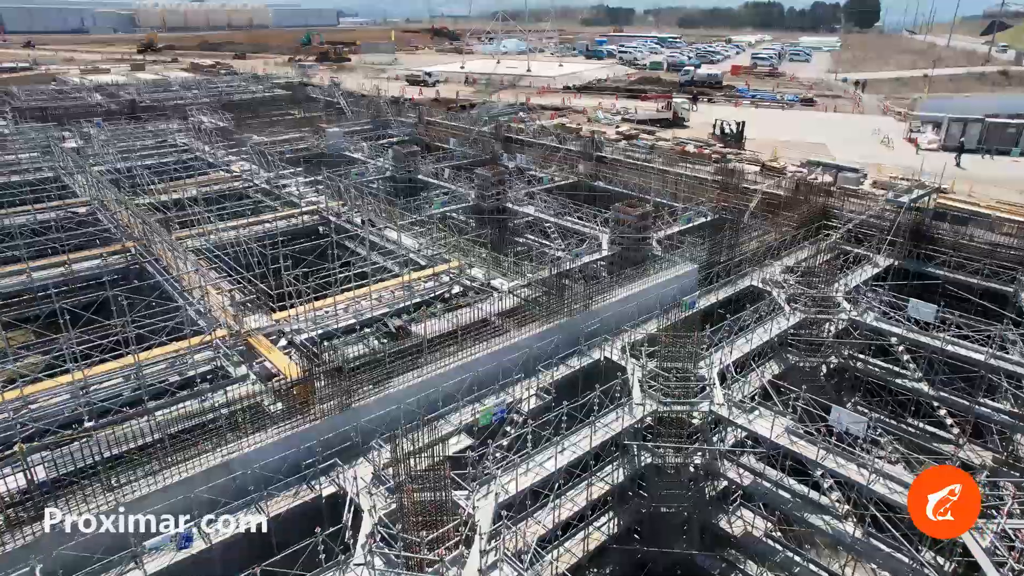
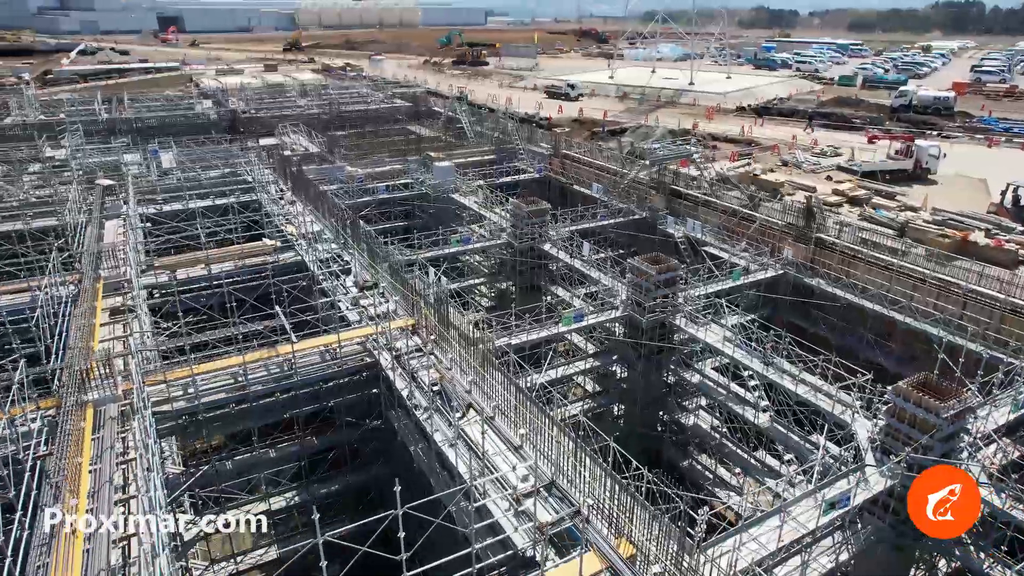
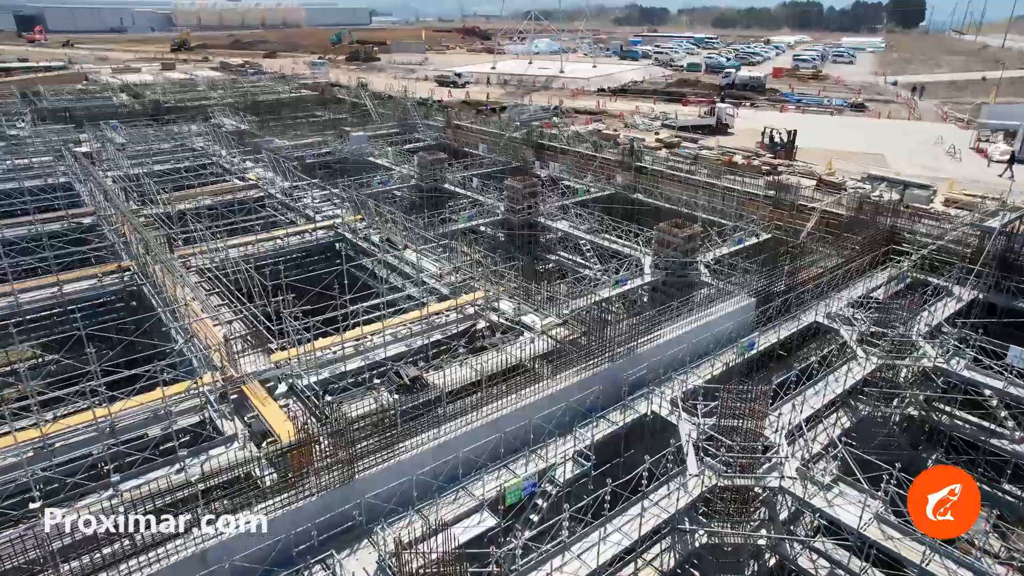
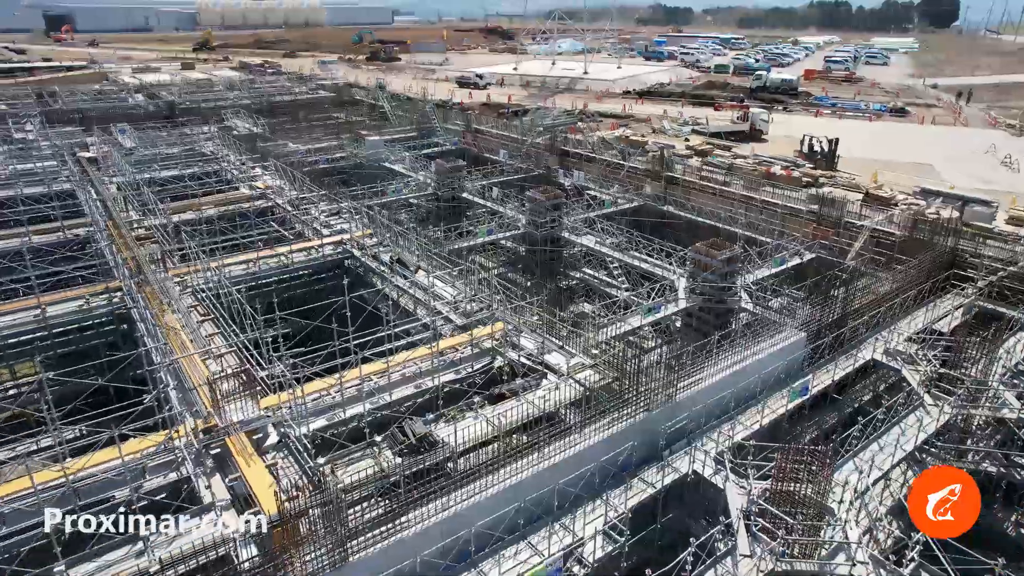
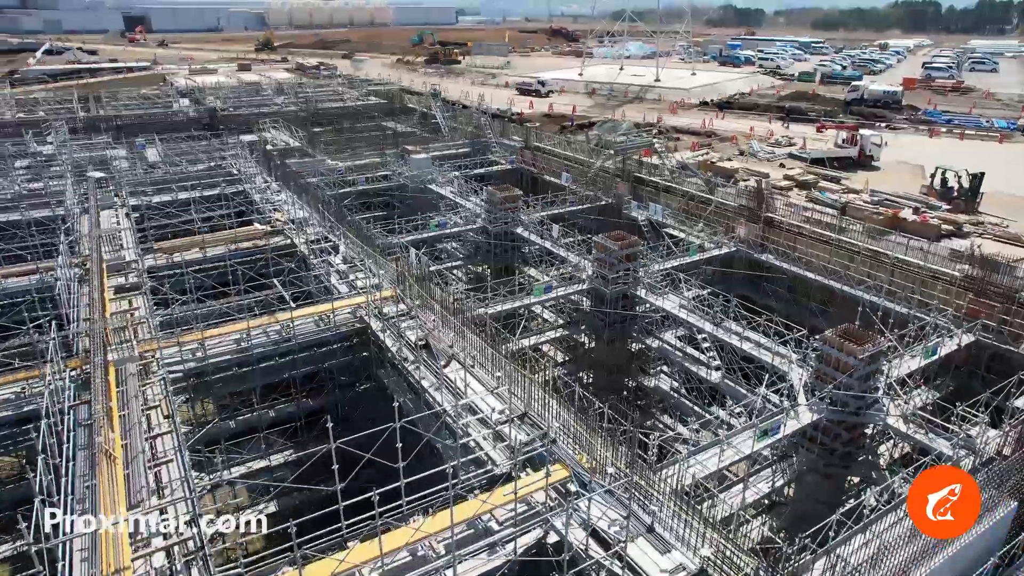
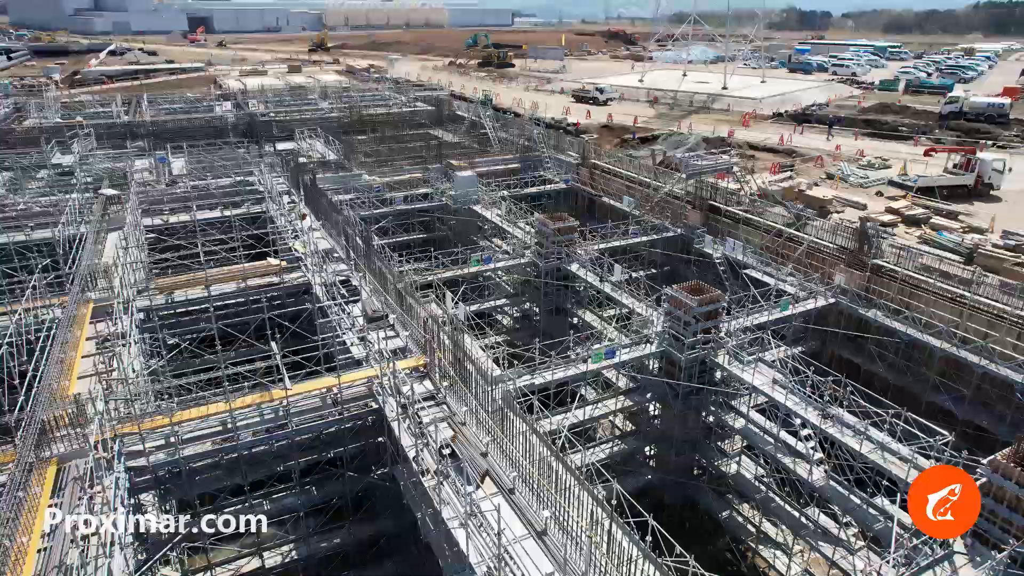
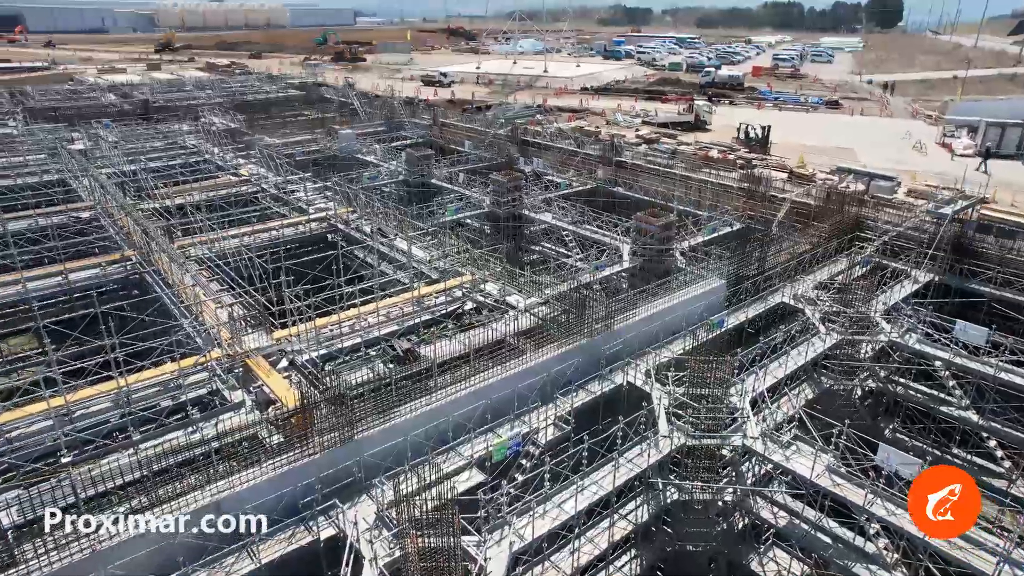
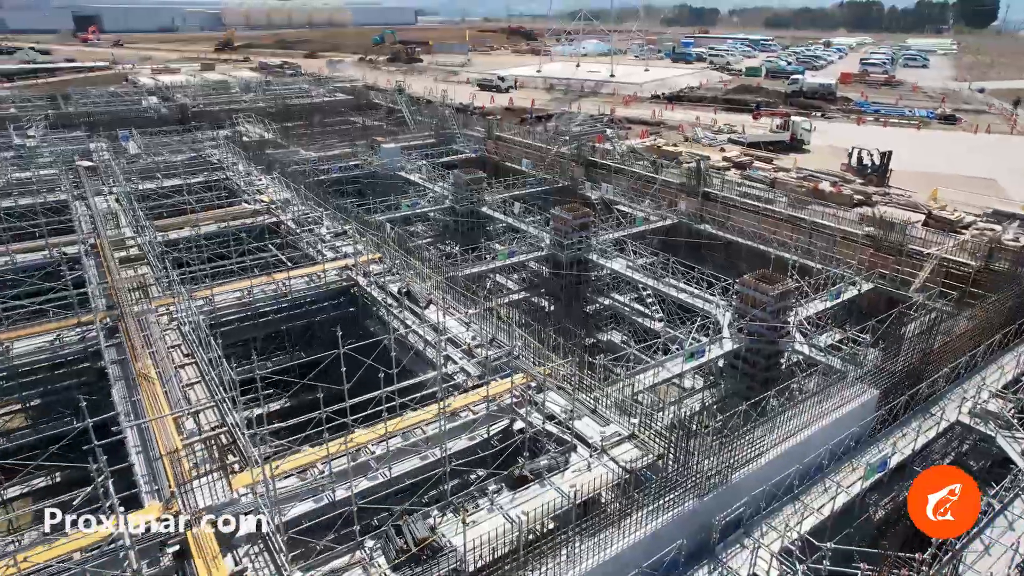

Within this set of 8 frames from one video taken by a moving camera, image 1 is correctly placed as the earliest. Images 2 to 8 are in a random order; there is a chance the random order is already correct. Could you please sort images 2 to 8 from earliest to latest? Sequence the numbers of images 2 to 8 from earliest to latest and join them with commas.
7, 3, 4, 8, 5, 2, 6
